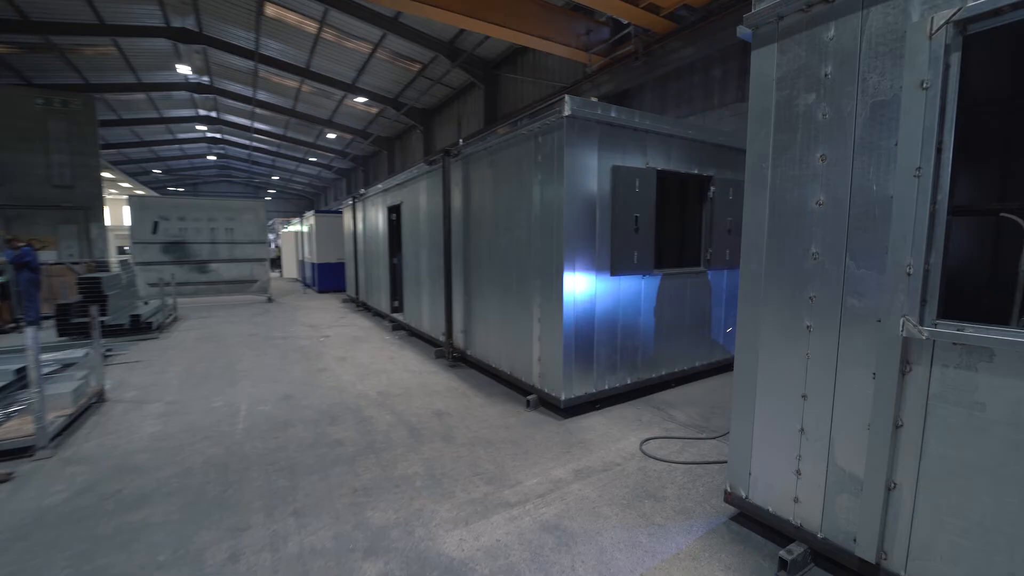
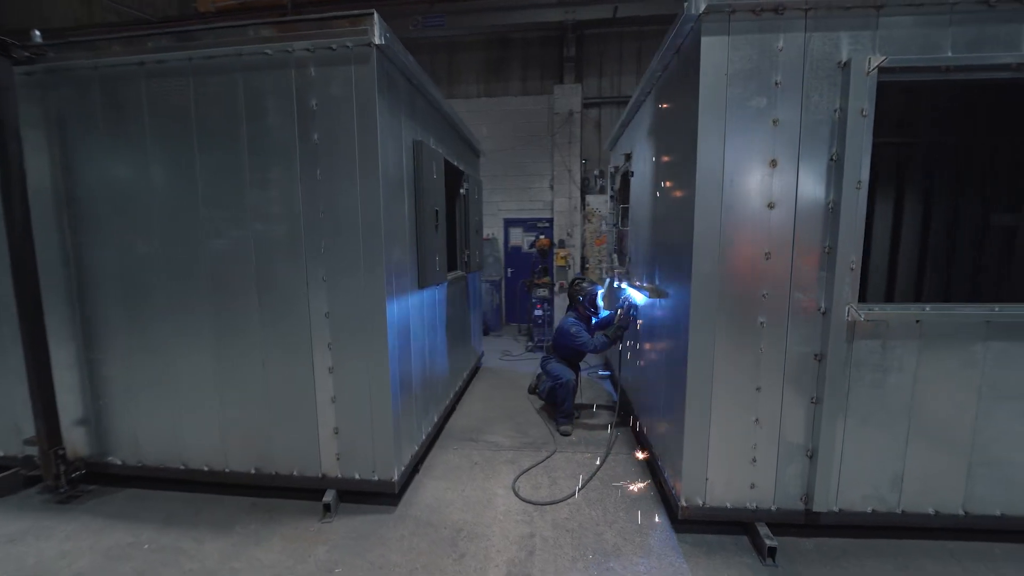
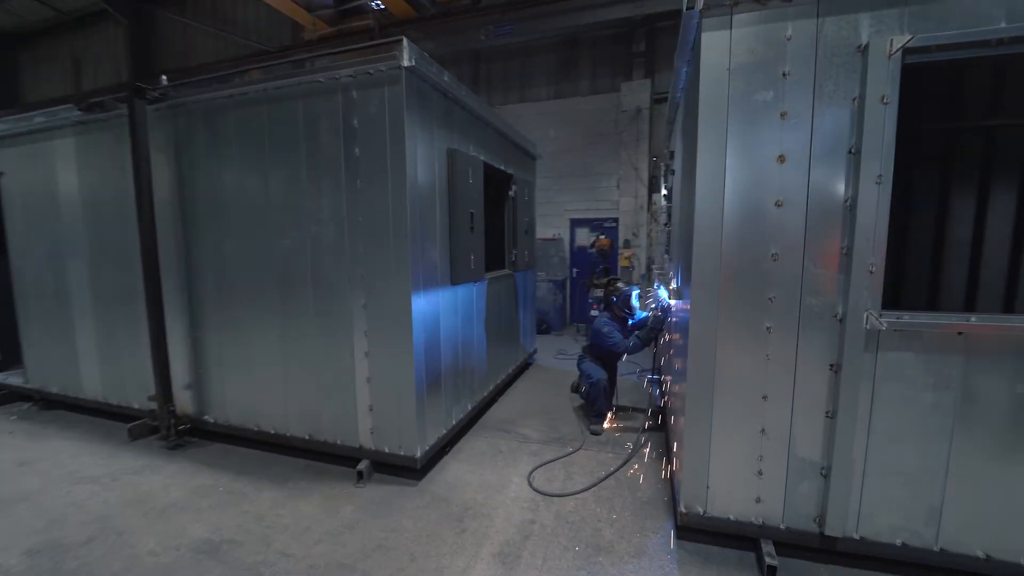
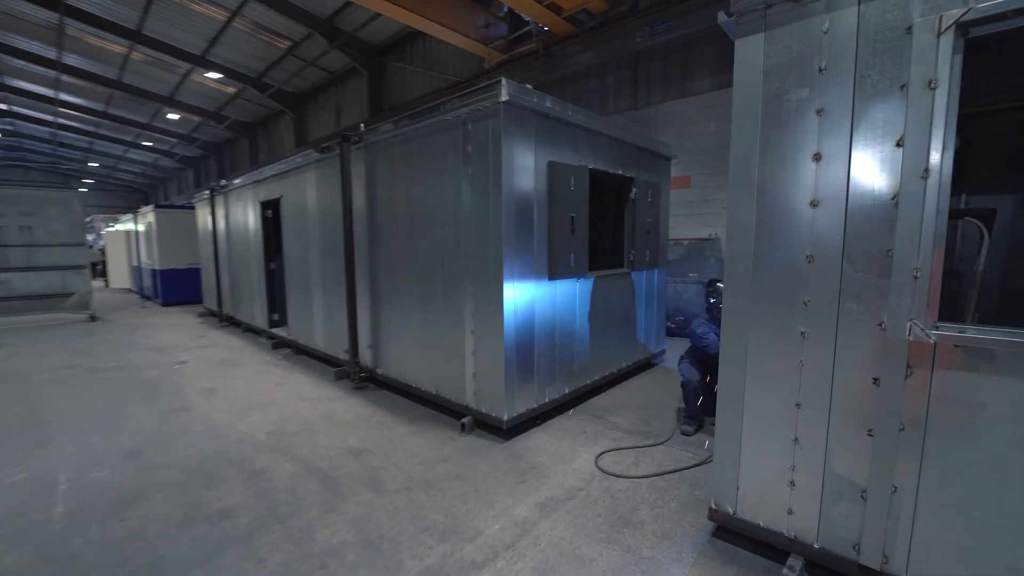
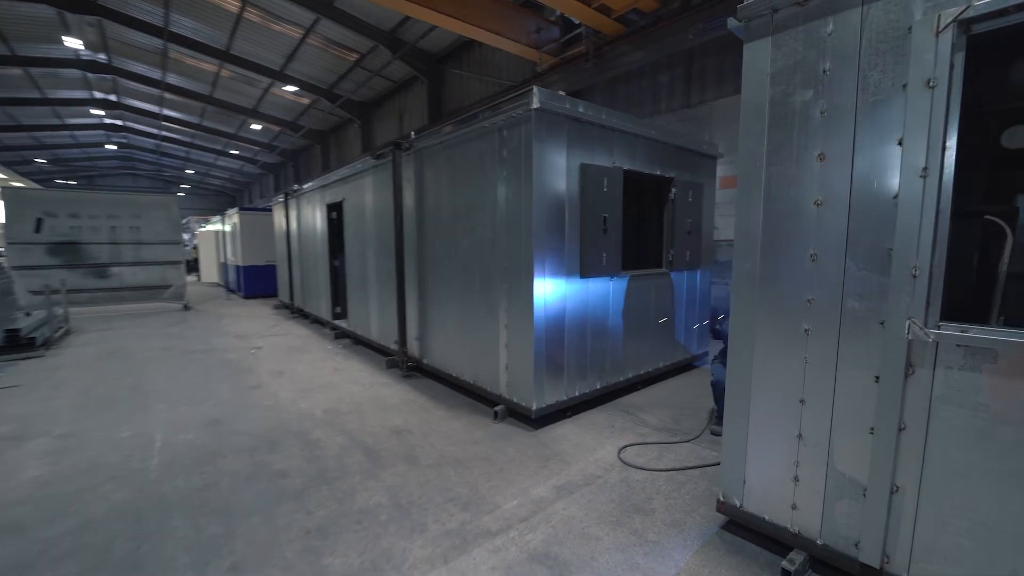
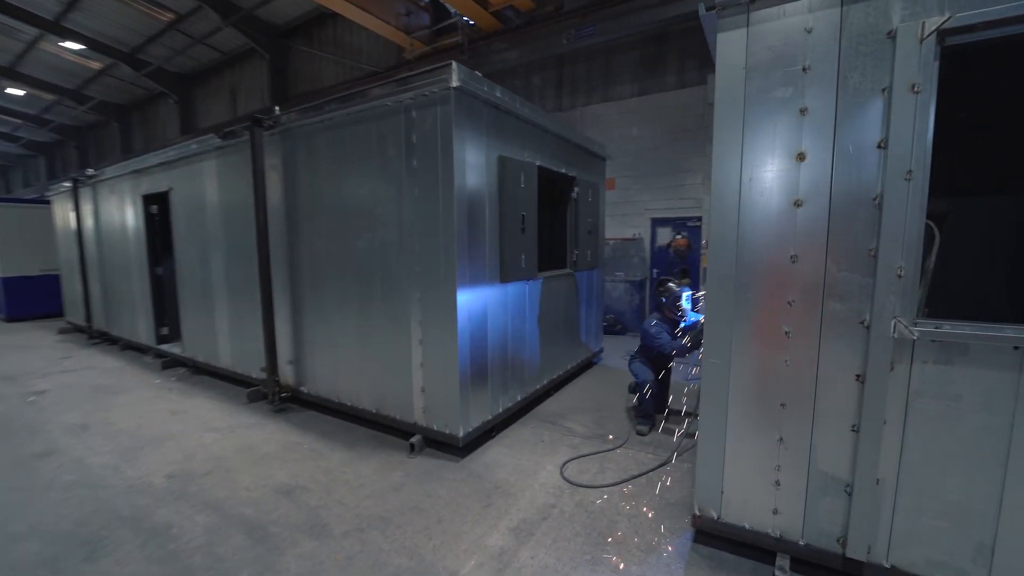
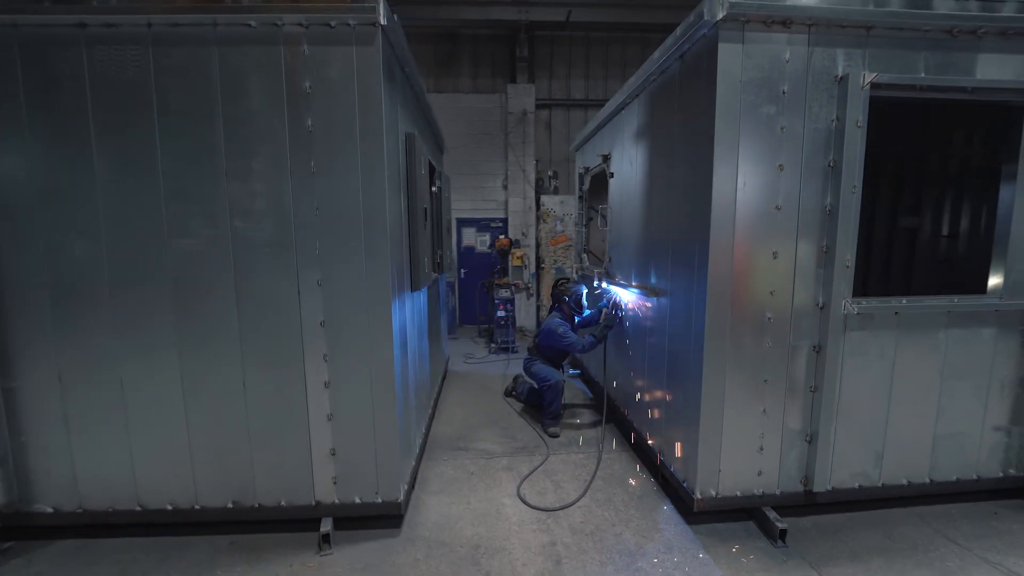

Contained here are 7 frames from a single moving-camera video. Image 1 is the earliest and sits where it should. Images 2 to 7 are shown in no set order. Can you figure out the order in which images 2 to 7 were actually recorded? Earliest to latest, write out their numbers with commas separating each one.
5, 4, 6, 3, 2, 7
